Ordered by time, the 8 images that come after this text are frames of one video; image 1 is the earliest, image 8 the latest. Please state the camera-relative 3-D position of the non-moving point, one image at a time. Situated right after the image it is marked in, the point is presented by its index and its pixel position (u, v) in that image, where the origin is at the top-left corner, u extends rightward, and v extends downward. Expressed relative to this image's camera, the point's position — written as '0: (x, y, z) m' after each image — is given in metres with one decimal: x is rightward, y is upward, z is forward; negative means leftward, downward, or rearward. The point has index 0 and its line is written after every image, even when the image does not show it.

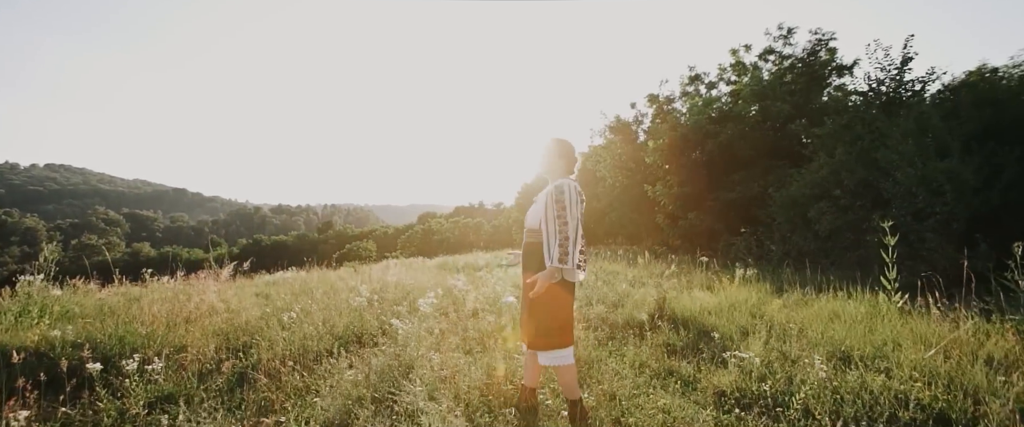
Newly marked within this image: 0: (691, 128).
0: (+6.0, +2.9, +15.5) m
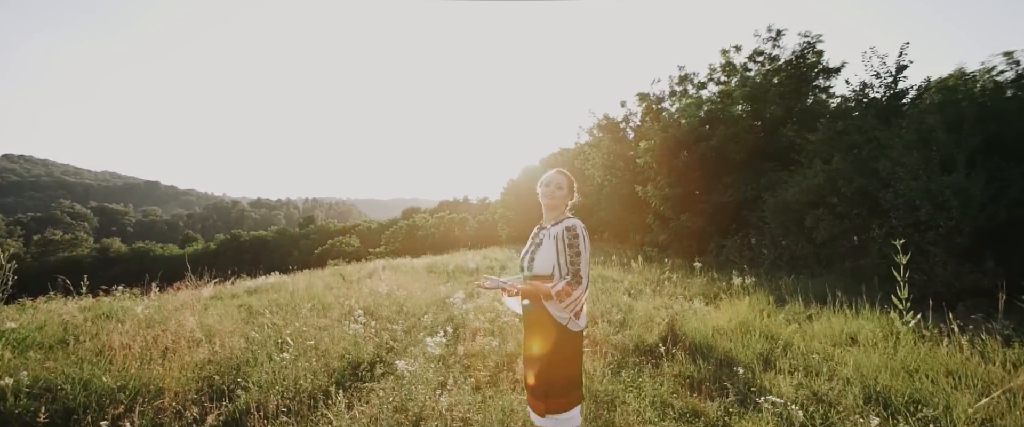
0: (+5.7, +2.8, +15.3) m
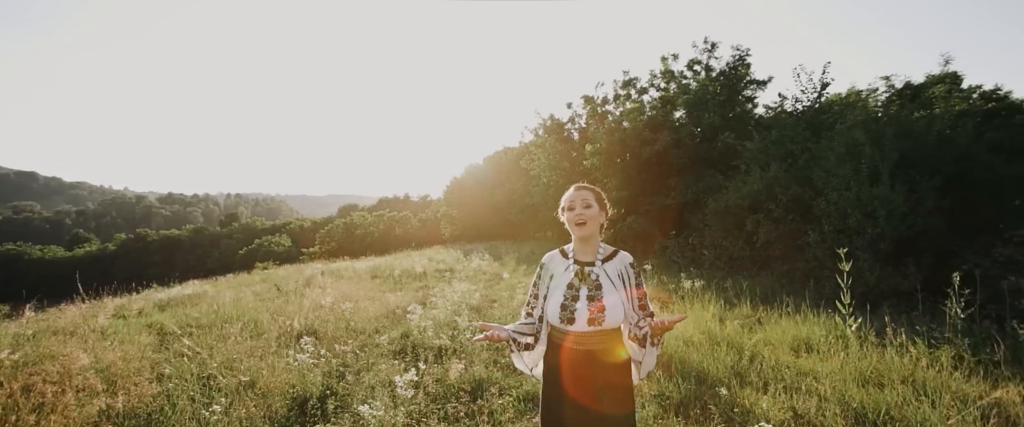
0: (+4.0, +2.7, +15.6) m
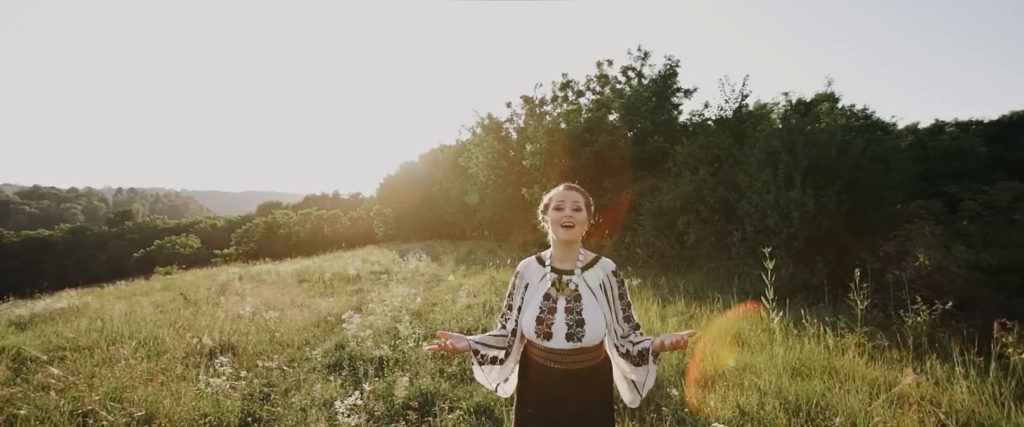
0: (+1.9, +2.7, +15.8) m
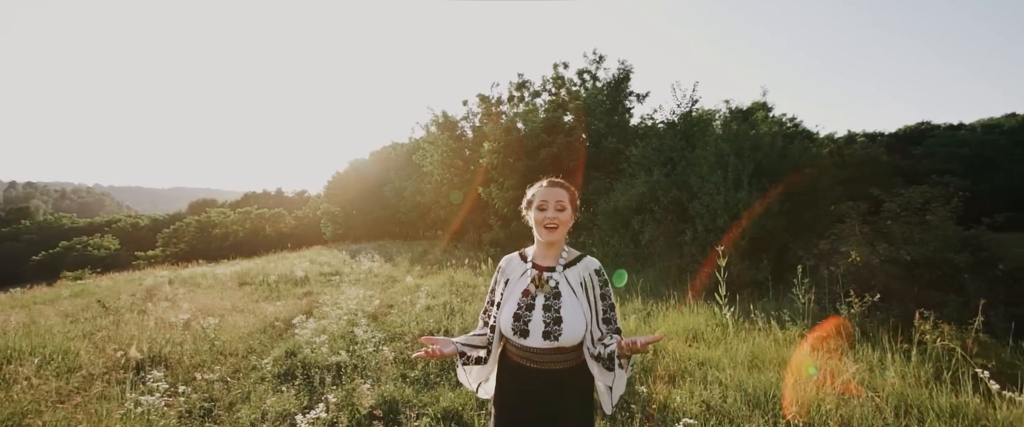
0: (+0.5, +2.8, +15.8) m
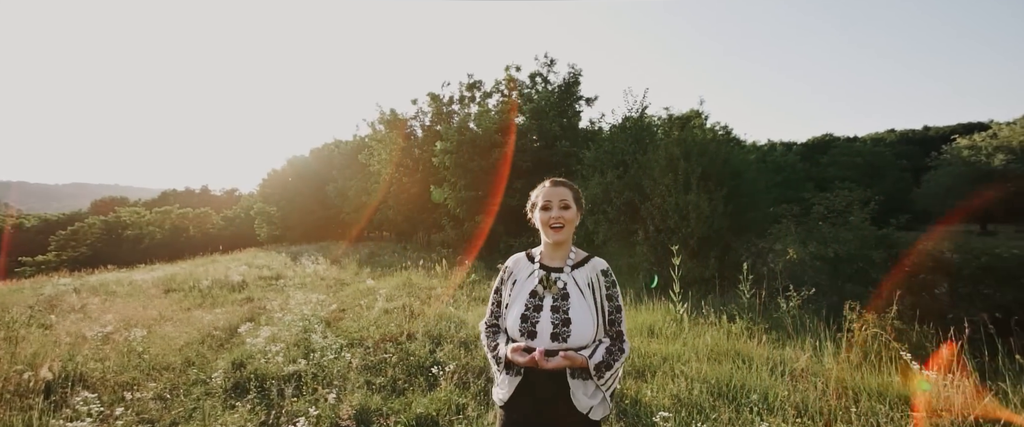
0: (-1.2, +2.7, +15.6) m
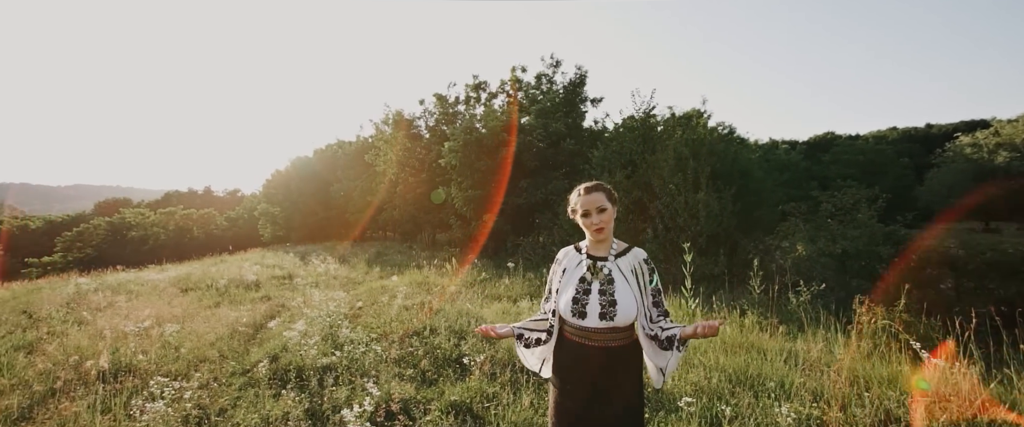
0: (-0.9, +2.8, +15.8) m
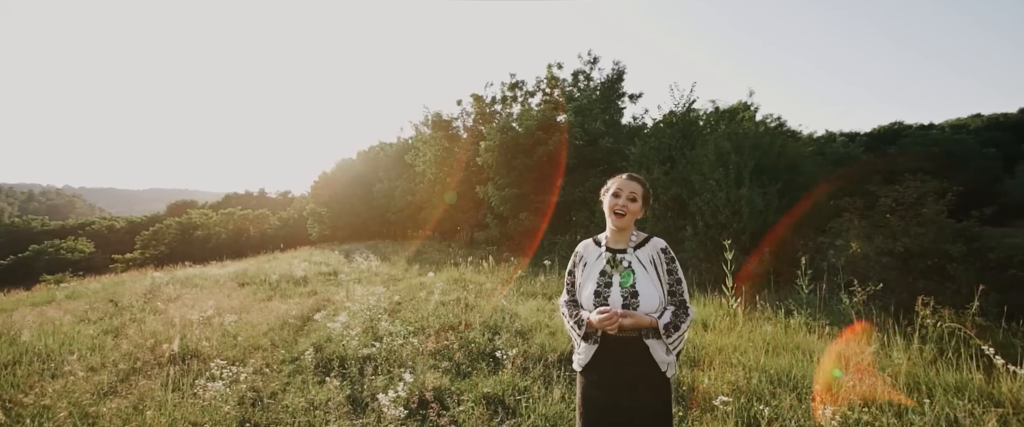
0: (+0.3, +2.8, +15.9) m
